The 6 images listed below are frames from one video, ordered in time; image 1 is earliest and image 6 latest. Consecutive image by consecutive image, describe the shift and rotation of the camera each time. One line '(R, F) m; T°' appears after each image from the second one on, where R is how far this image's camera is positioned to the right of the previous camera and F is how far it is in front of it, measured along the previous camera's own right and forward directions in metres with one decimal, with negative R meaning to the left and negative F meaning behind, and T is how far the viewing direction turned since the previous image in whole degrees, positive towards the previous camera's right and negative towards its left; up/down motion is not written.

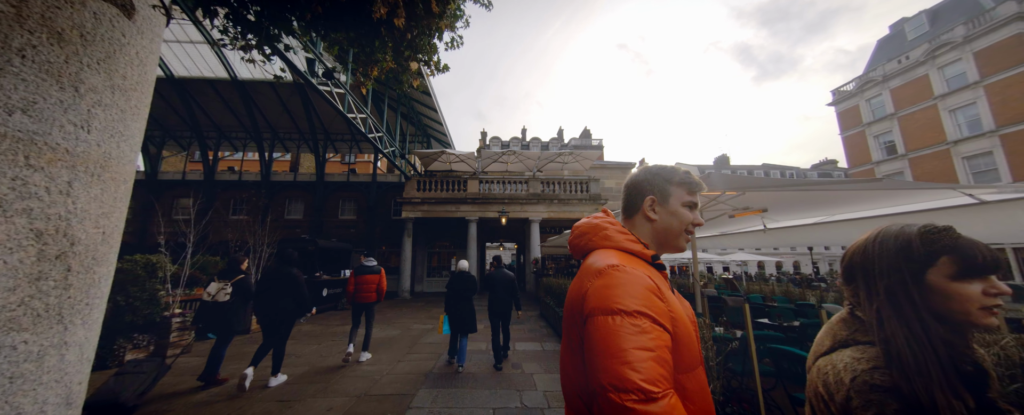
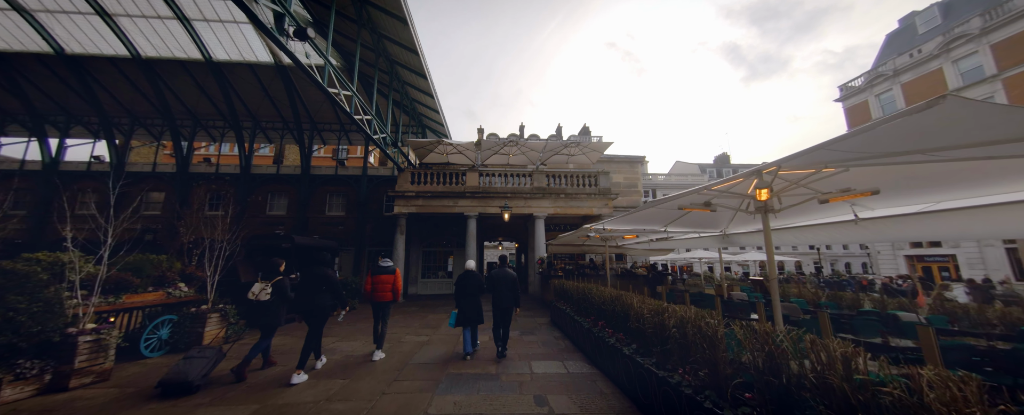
(-0.4, +1.4) m; +1°
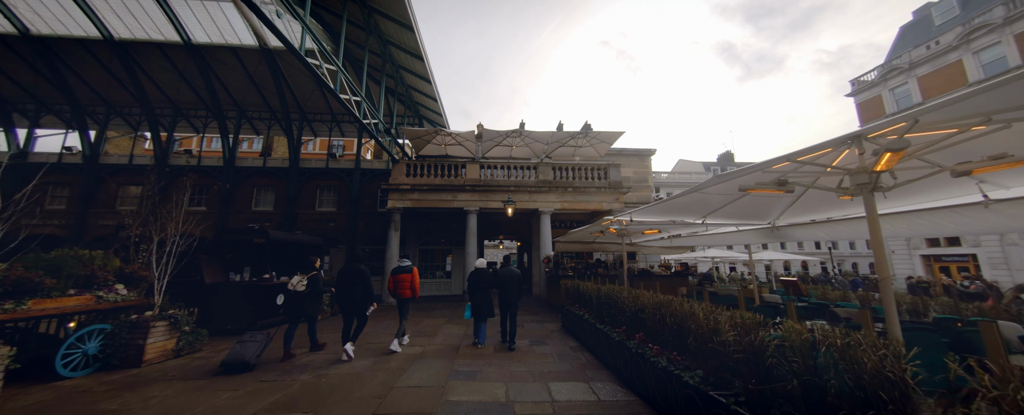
(-0.2, +1.1) m; 0°
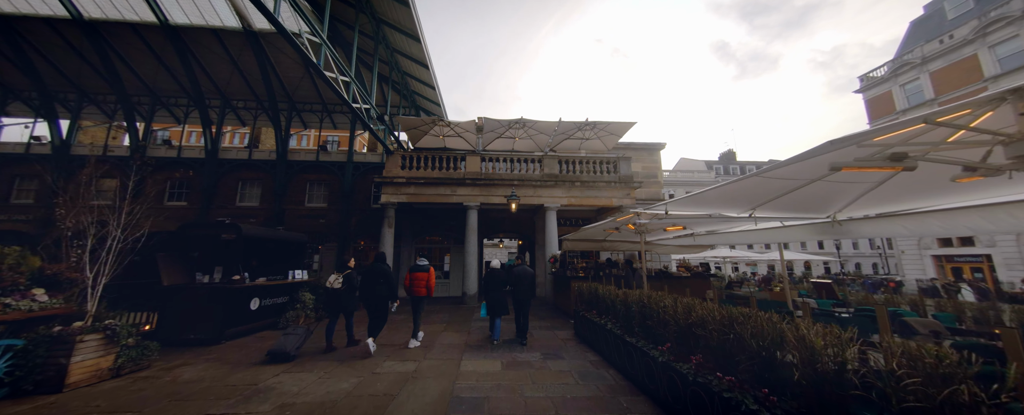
(-0.2, +1.0) m; 0°
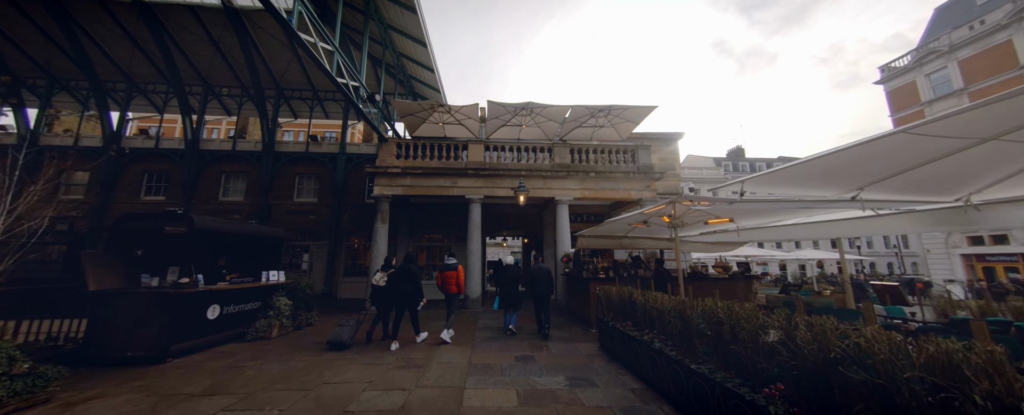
(-0.2, +1.3) m; 0°
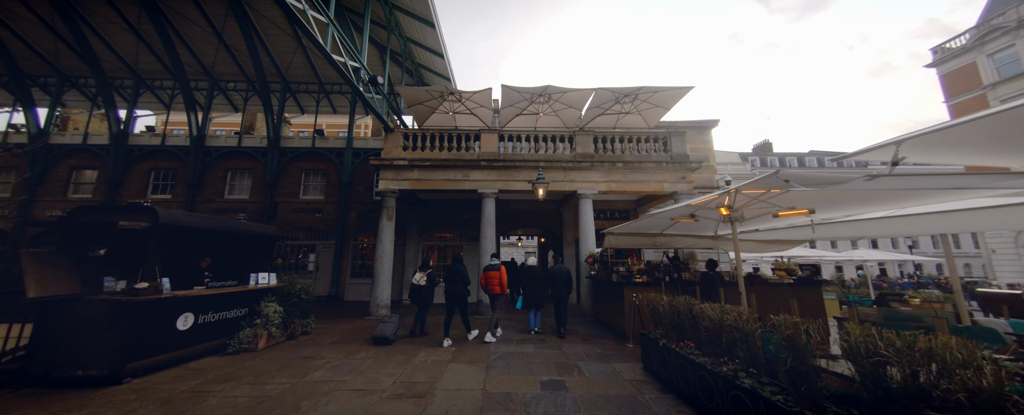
(-0.2, +1.1) m; -3°
